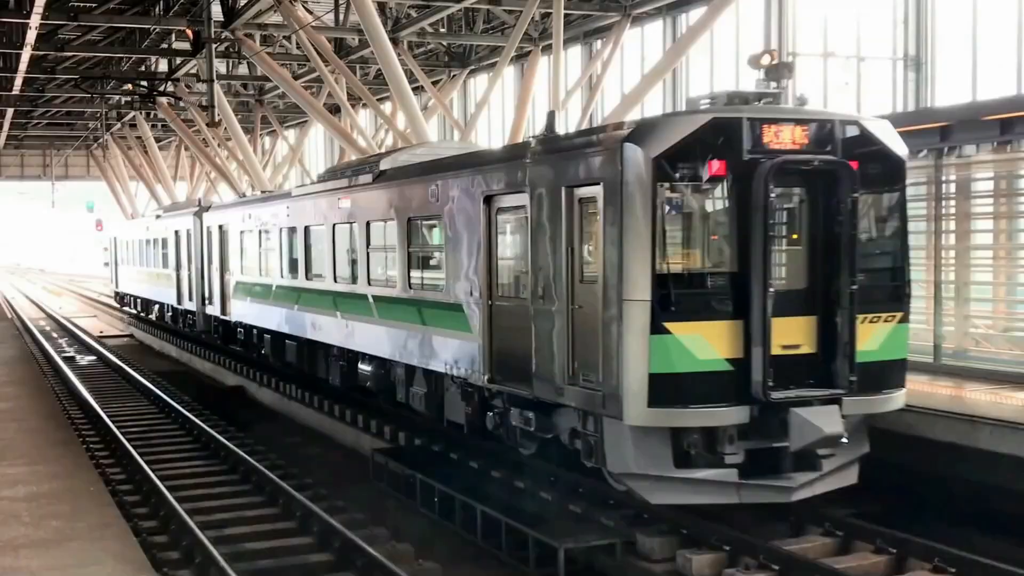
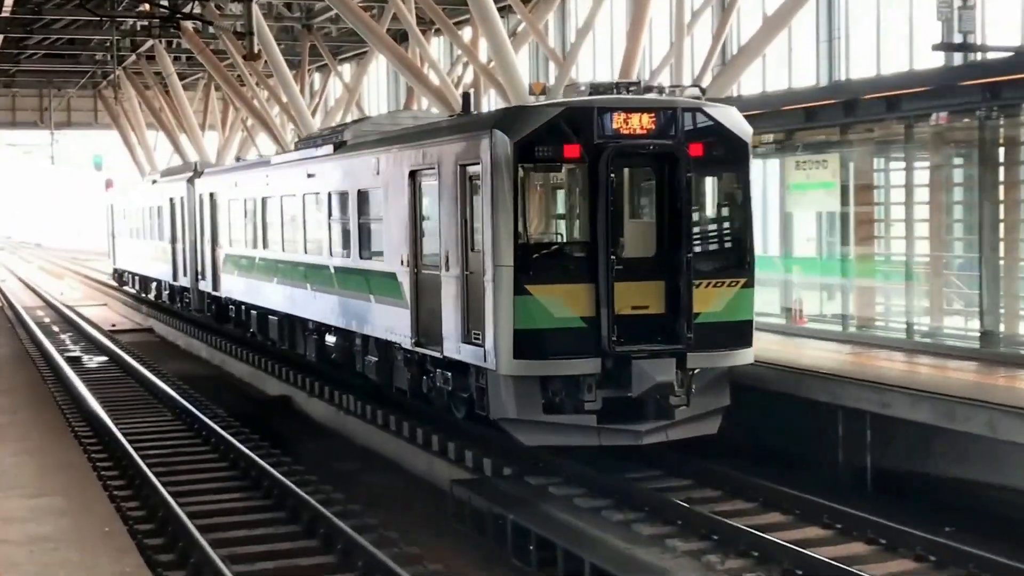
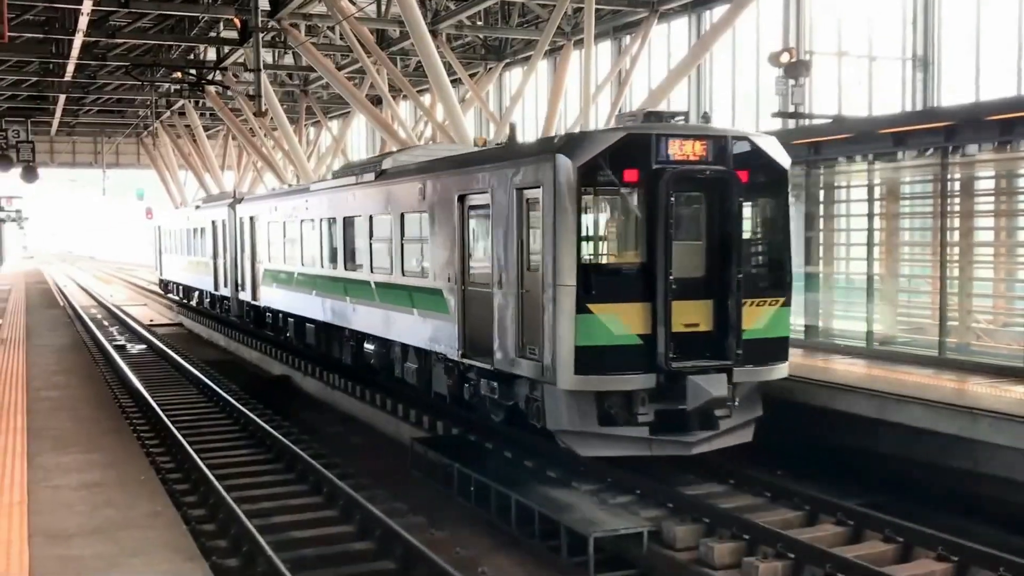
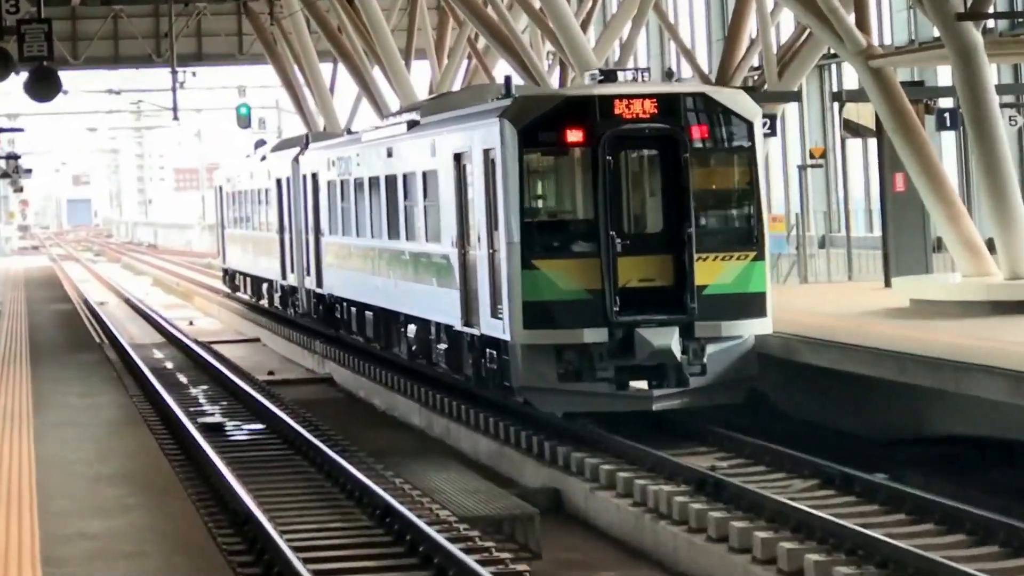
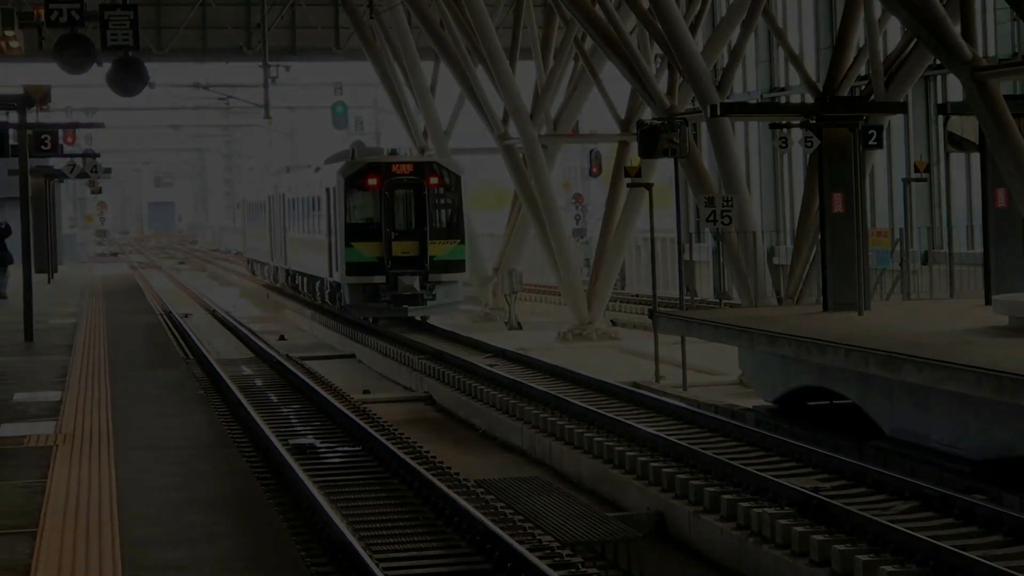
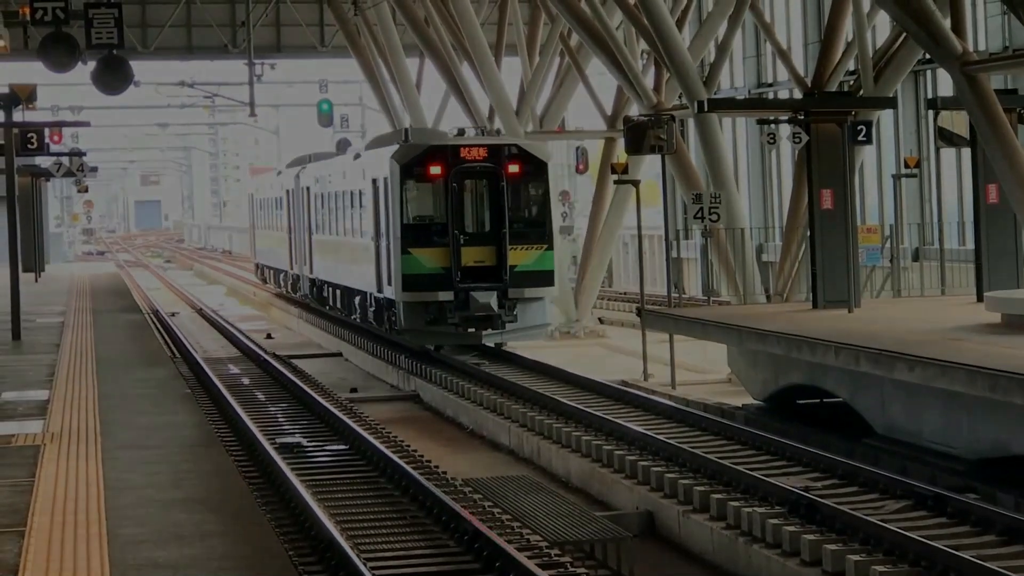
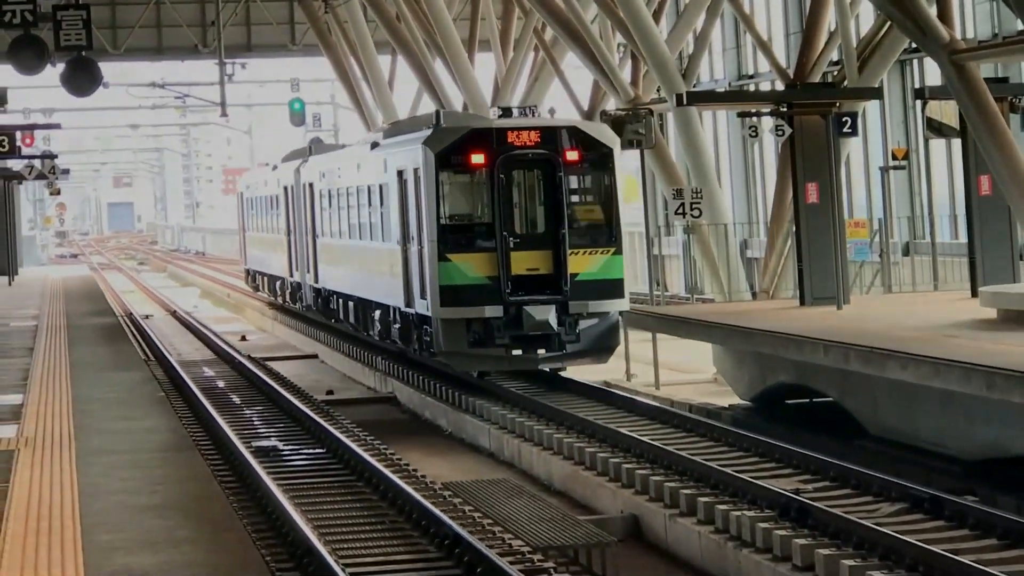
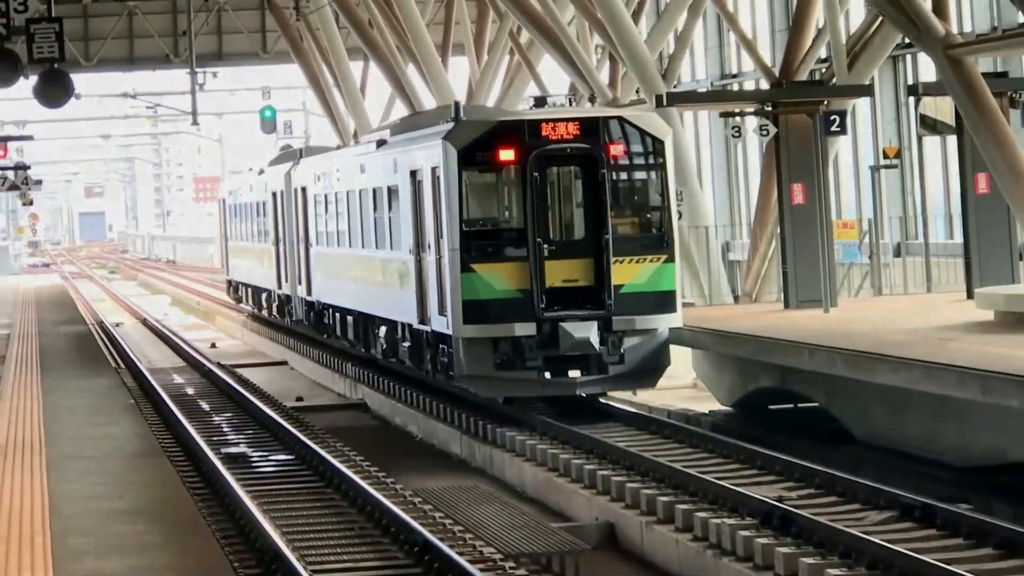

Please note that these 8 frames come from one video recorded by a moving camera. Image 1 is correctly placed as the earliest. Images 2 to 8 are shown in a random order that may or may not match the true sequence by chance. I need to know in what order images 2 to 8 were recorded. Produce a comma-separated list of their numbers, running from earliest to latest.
3, 2, 4, 8, 7, 6, 5
